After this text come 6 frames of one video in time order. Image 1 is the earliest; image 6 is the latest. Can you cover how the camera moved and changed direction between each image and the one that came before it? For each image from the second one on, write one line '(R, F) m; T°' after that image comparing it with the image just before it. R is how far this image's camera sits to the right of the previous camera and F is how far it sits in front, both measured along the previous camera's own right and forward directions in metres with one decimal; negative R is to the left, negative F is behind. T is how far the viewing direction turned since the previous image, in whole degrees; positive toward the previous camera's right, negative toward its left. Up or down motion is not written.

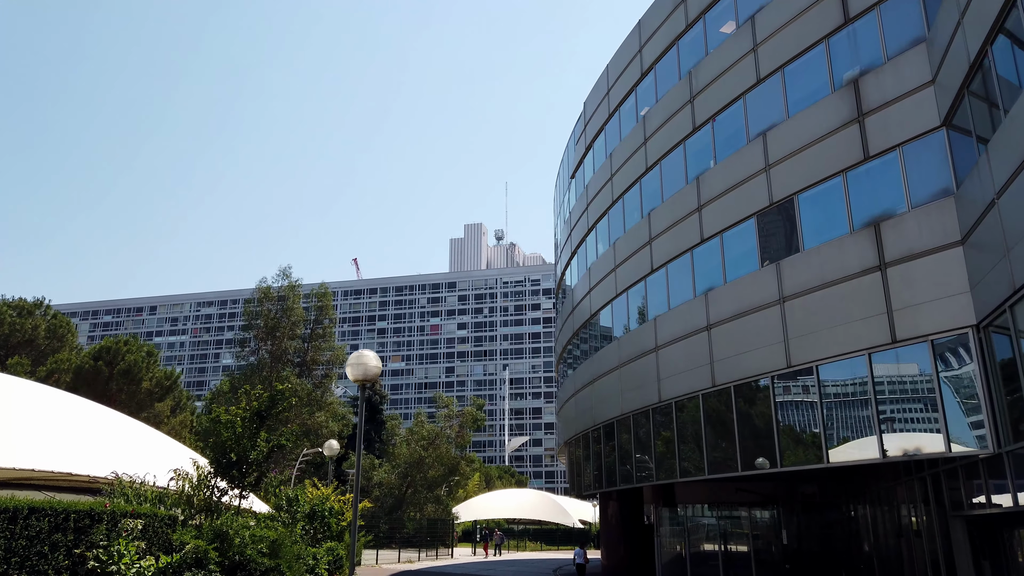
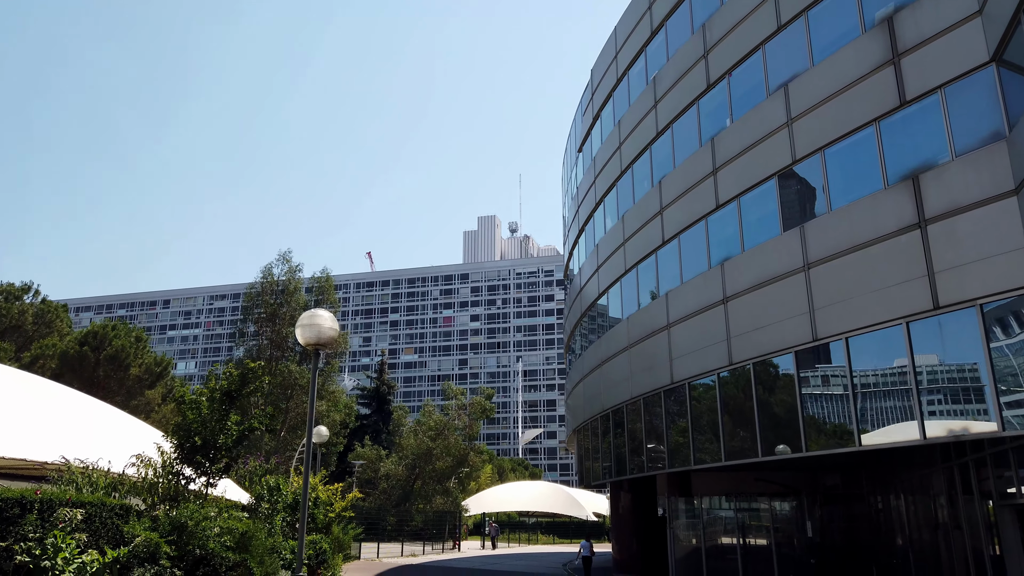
(+0.4, +1.3) m; -1°
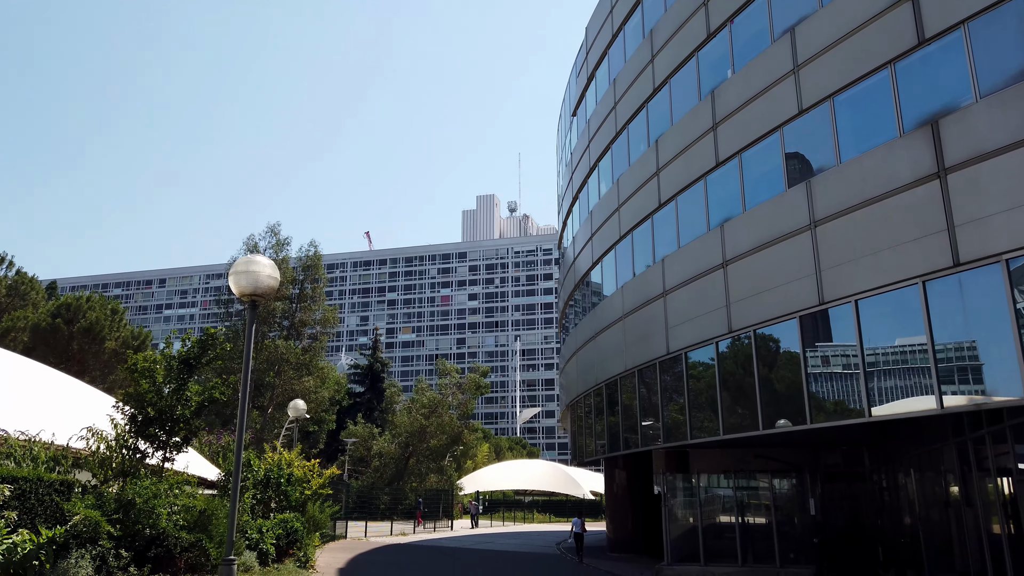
(+0.3, +1.0) m; 0°
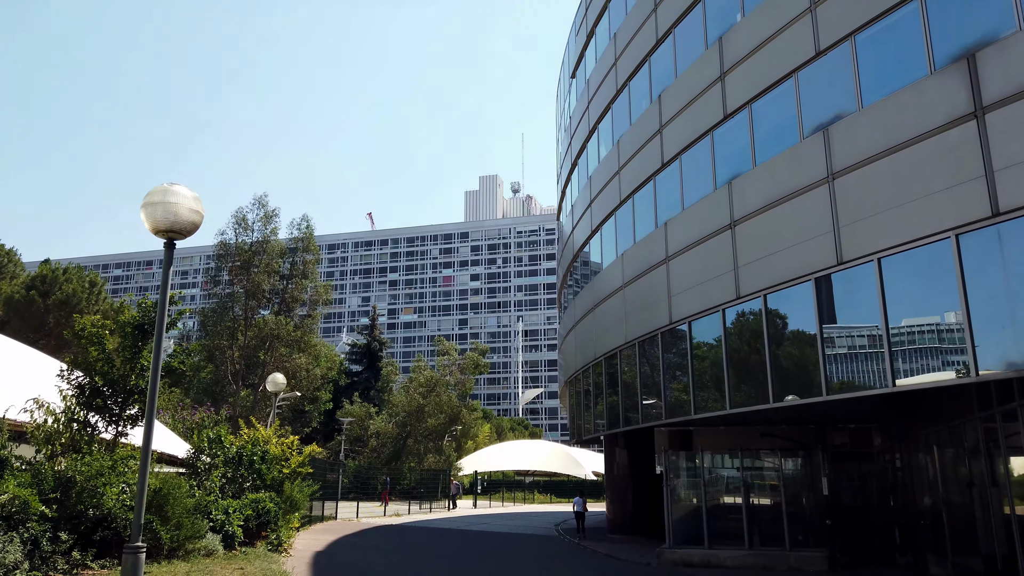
(+0.3, +1.1) m; 0°
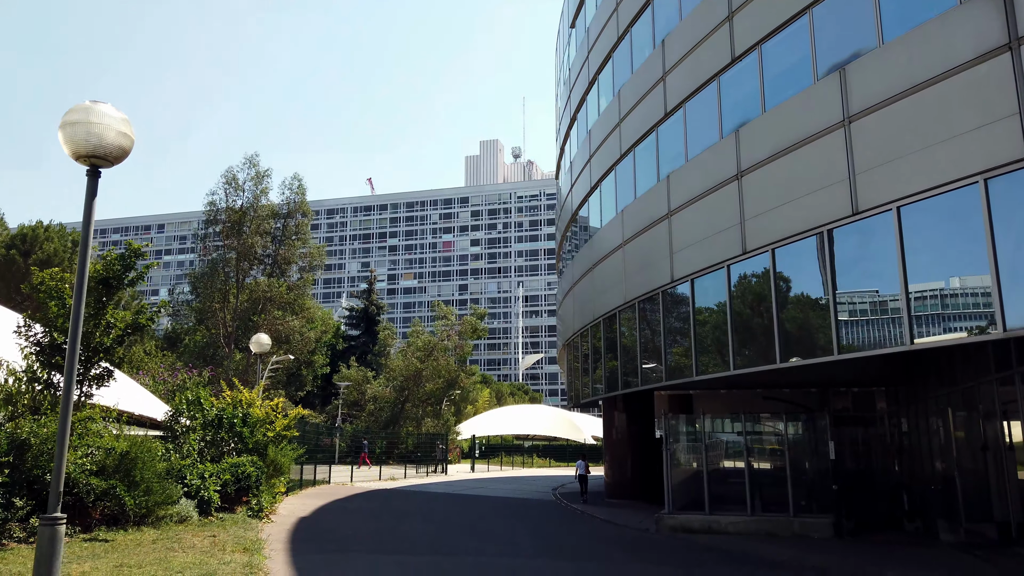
(+0.1, +0.7) m; 0°
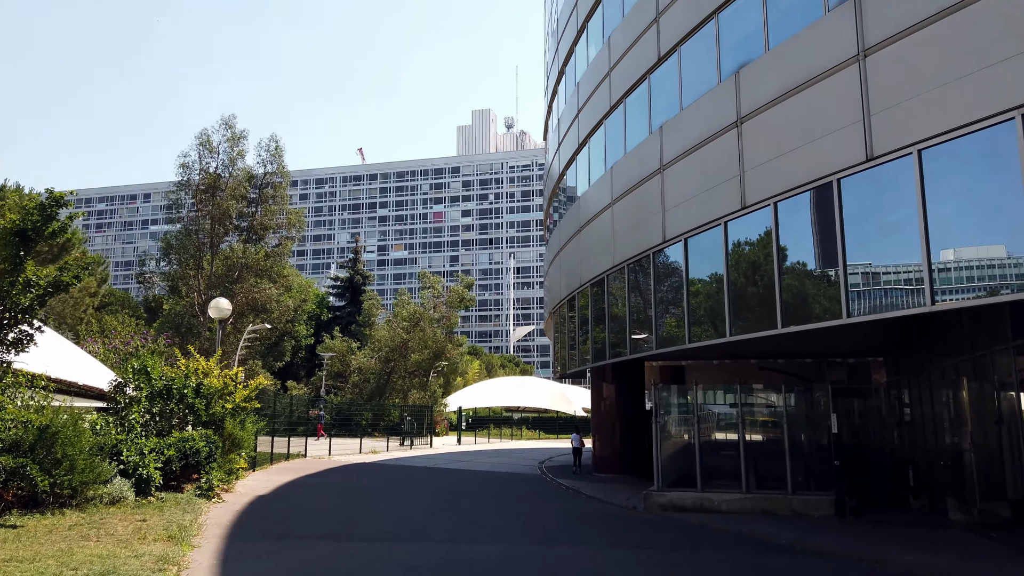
(+0.3, +1.1) m; +1°
